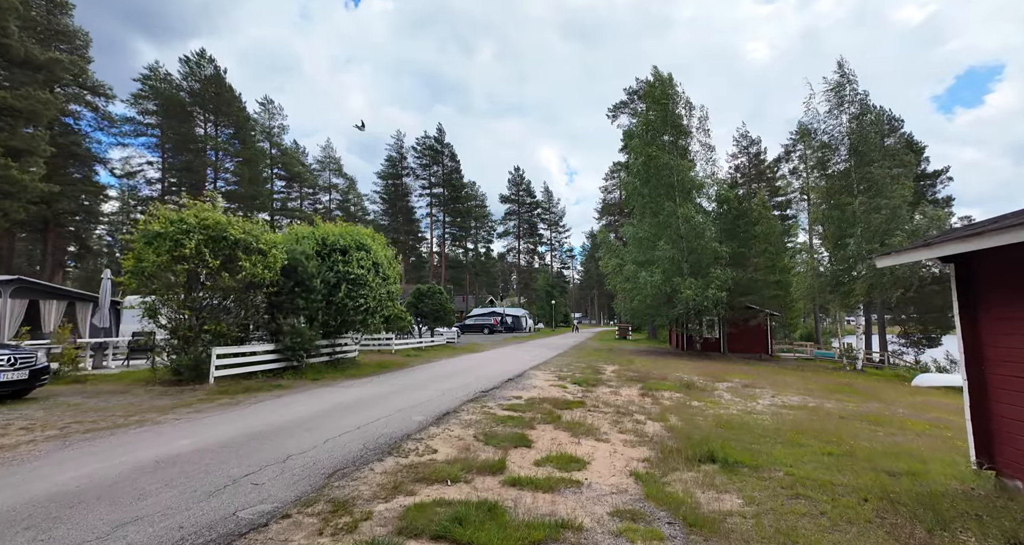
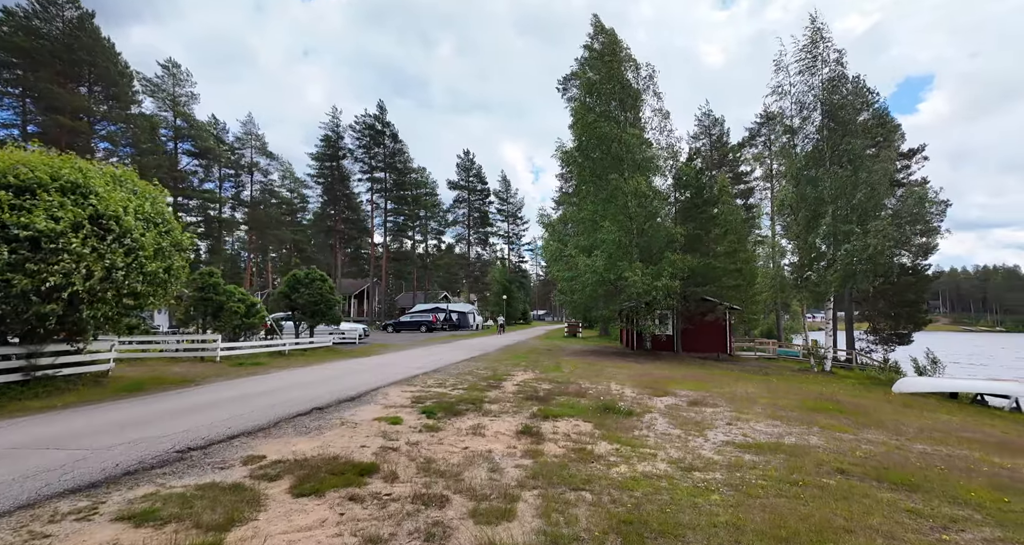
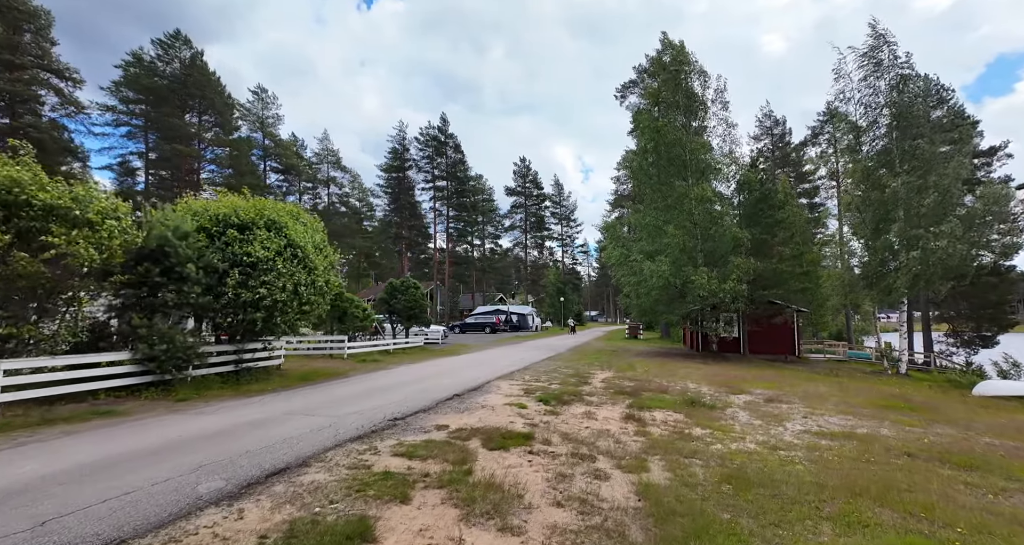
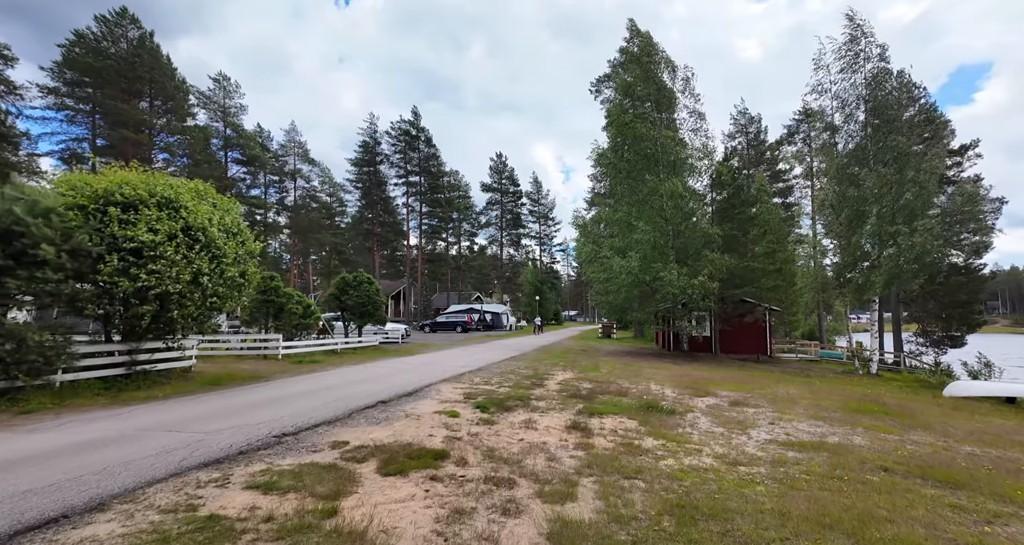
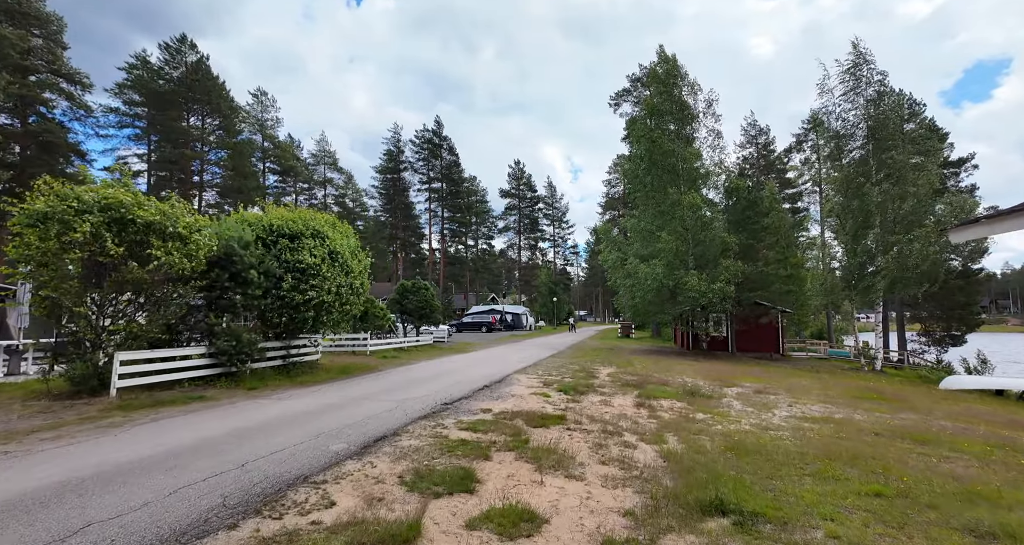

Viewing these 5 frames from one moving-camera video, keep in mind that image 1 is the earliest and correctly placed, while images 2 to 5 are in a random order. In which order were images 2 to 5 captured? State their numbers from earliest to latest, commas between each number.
5, 3, 4, 2
